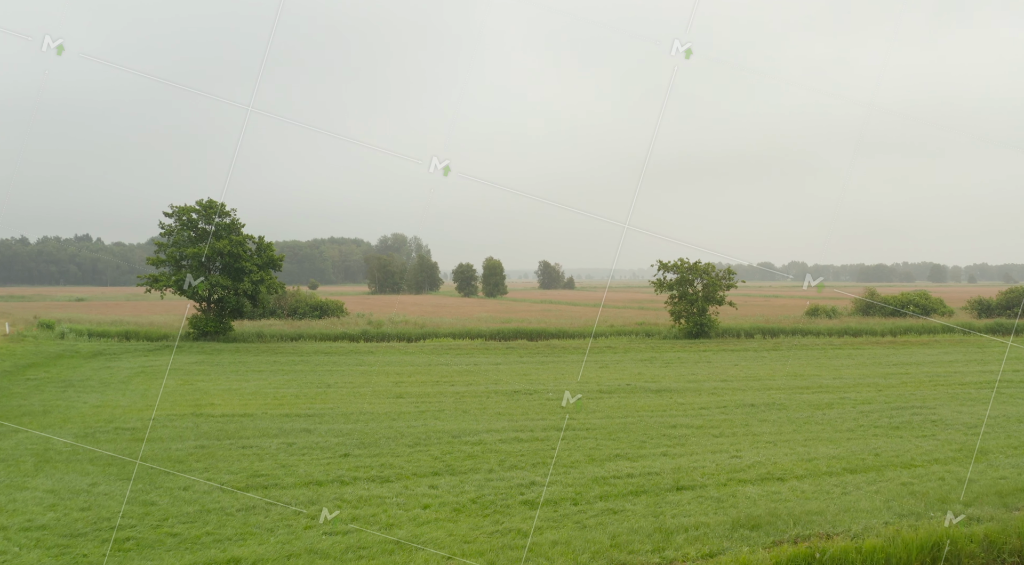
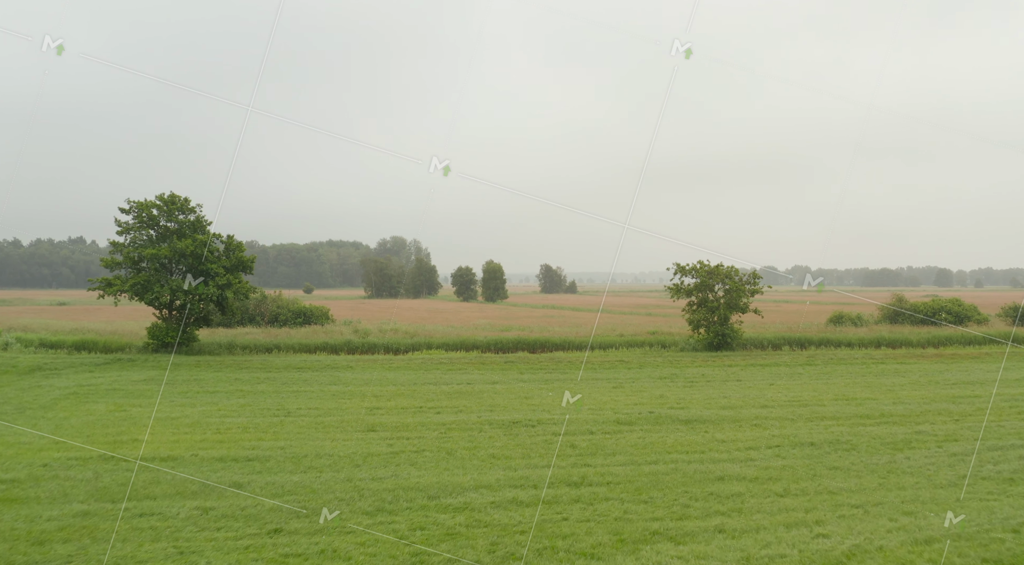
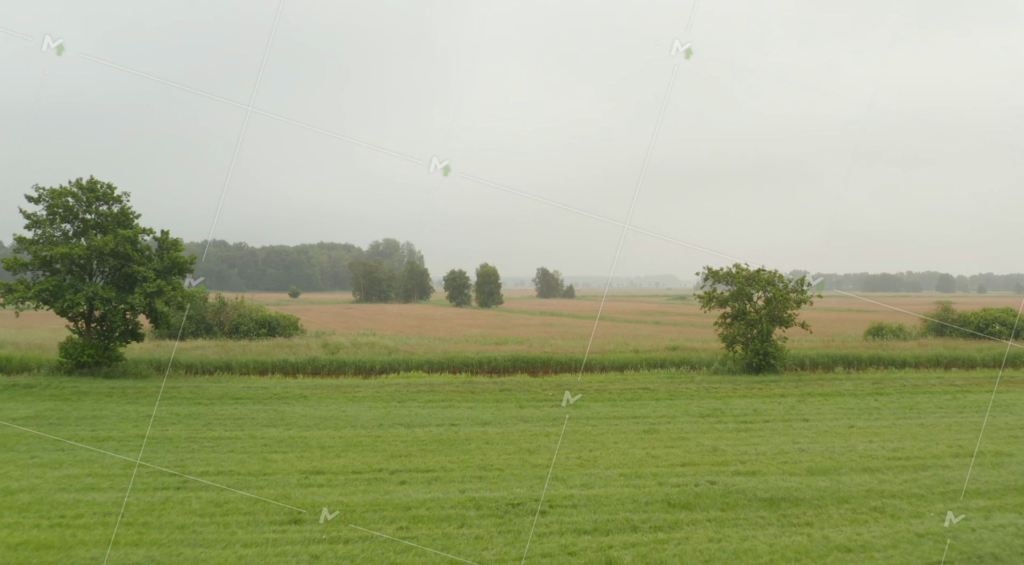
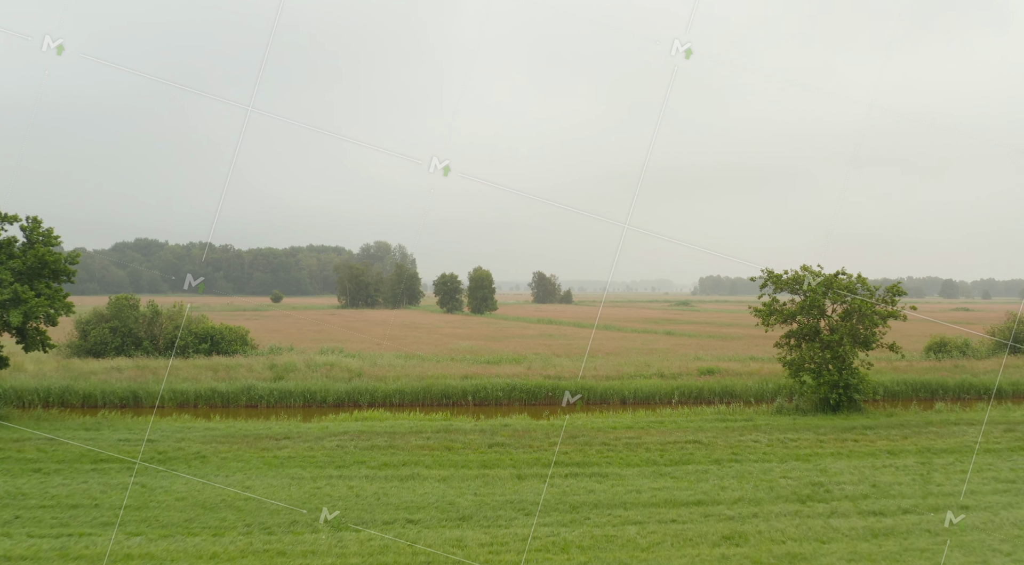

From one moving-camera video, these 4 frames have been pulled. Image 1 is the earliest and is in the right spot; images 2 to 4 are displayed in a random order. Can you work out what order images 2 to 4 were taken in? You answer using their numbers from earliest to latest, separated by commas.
2, 3, 4
